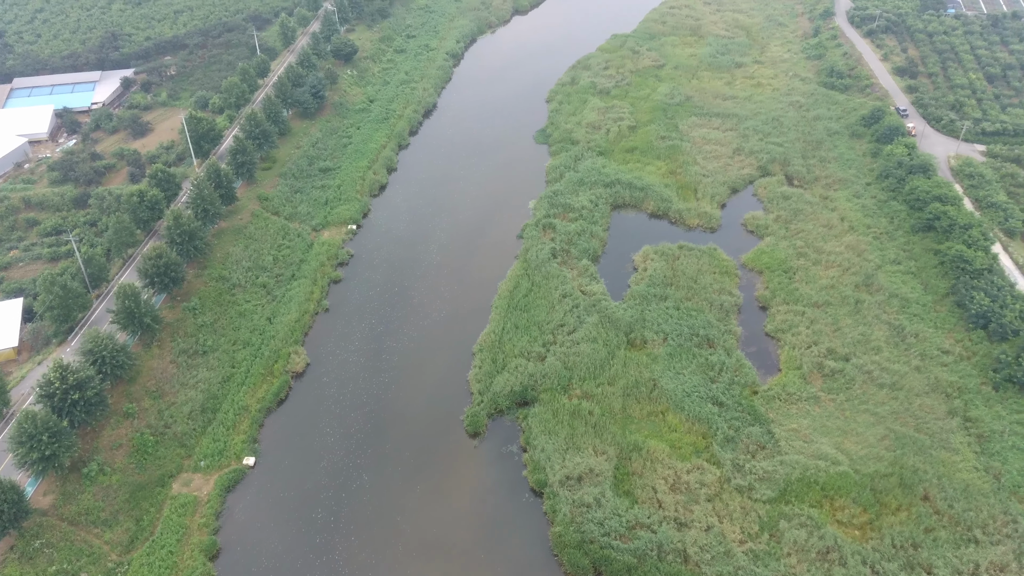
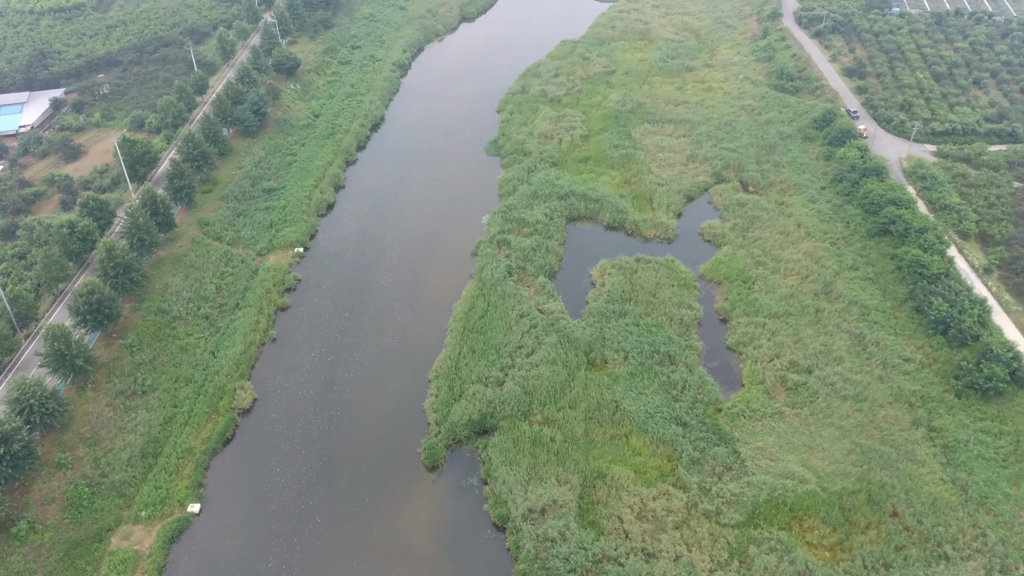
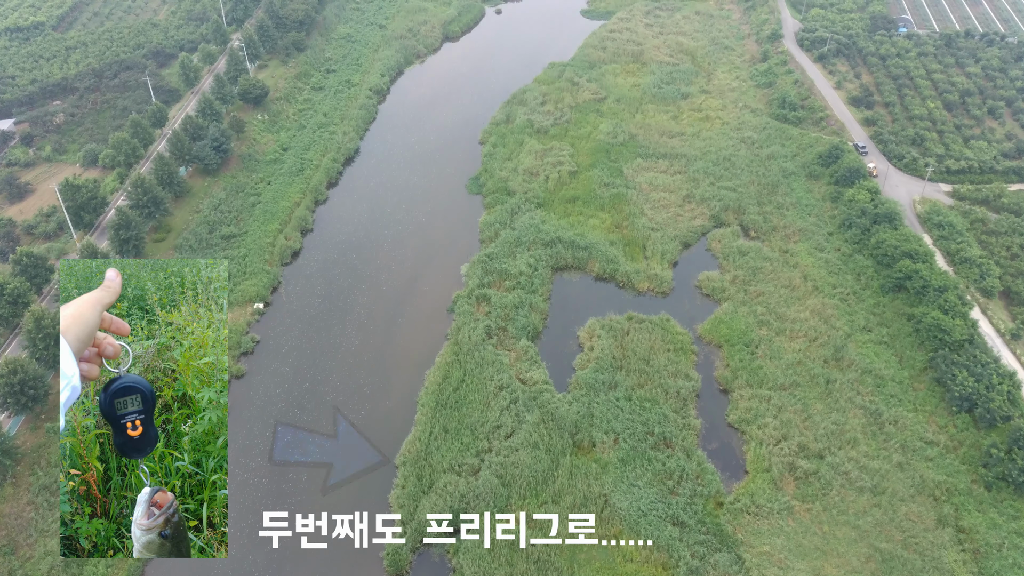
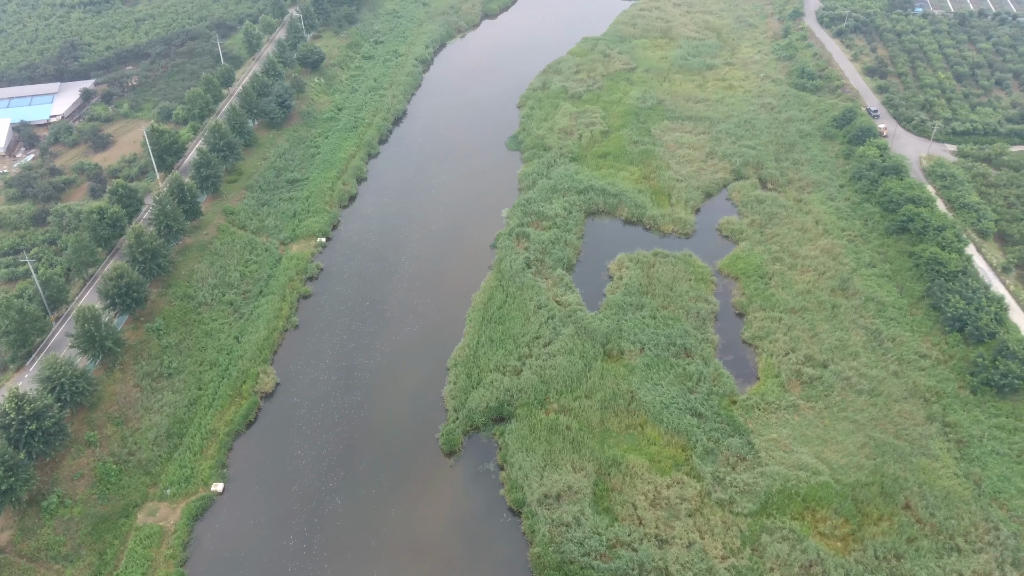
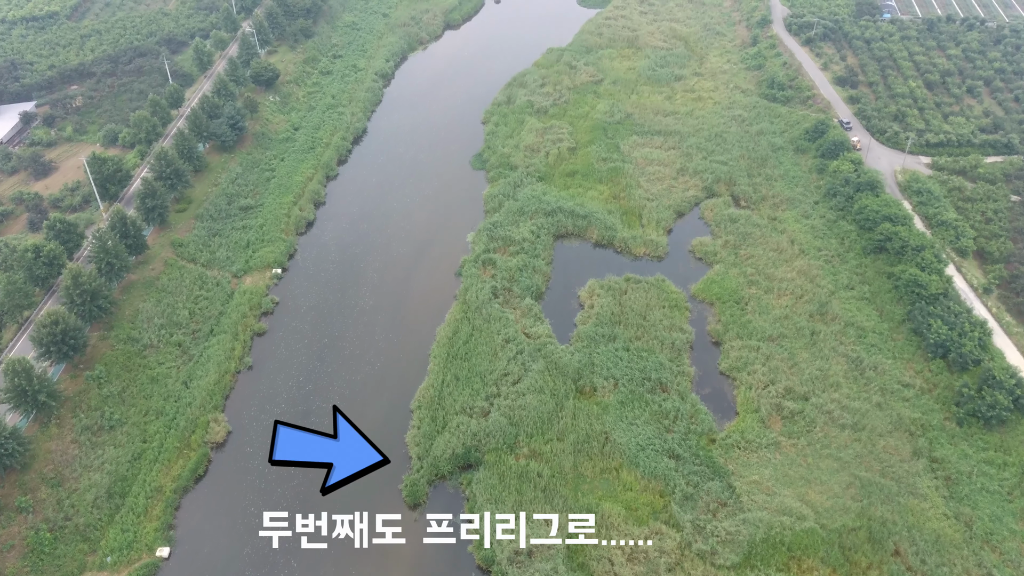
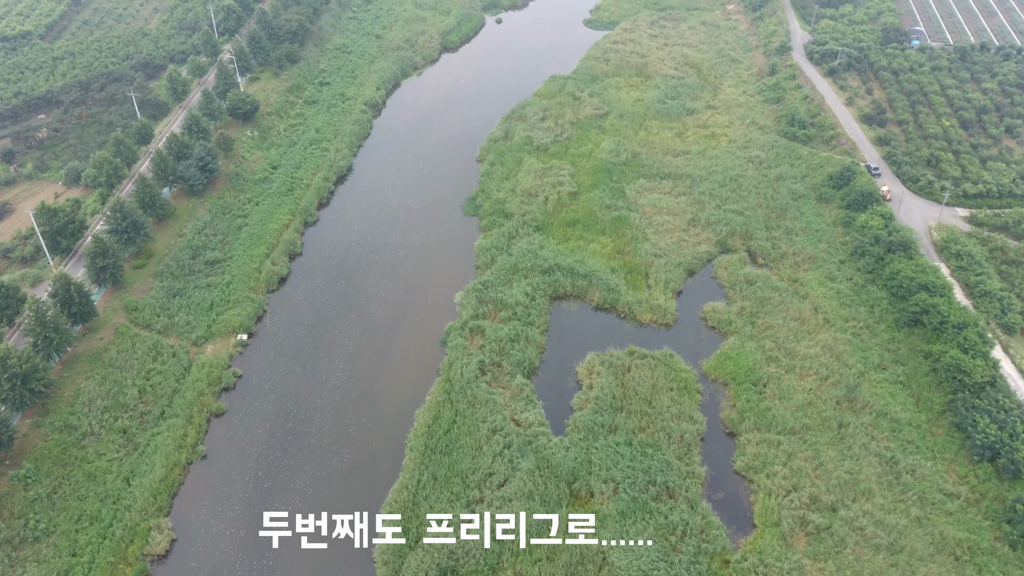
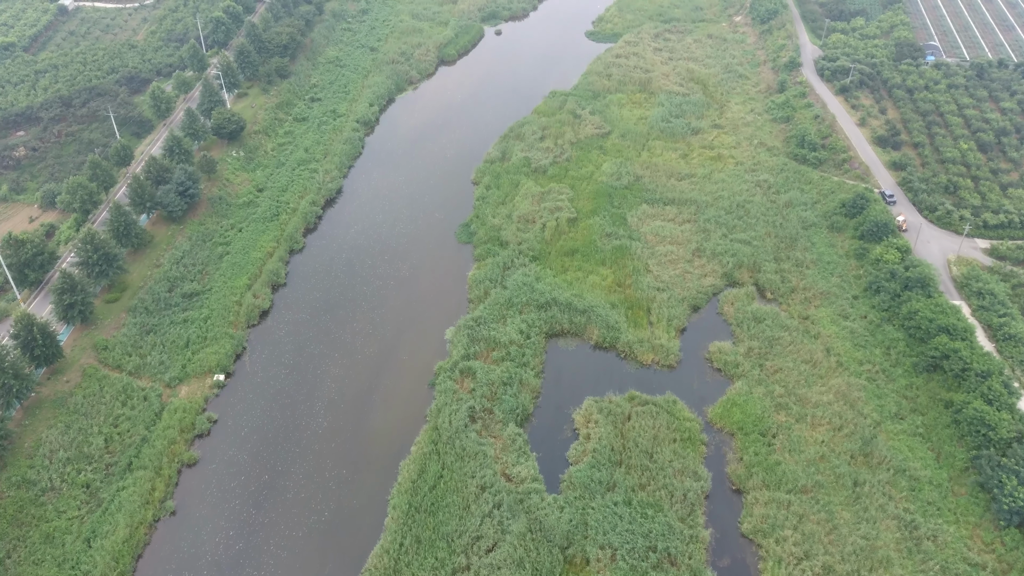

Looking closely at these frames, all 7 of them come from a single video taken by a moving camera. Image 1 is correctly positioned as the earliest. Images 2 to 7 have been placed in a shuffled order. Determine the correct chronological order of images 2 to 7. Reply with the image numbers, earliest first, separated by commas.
4, 2, 5, 3, 6, 7
